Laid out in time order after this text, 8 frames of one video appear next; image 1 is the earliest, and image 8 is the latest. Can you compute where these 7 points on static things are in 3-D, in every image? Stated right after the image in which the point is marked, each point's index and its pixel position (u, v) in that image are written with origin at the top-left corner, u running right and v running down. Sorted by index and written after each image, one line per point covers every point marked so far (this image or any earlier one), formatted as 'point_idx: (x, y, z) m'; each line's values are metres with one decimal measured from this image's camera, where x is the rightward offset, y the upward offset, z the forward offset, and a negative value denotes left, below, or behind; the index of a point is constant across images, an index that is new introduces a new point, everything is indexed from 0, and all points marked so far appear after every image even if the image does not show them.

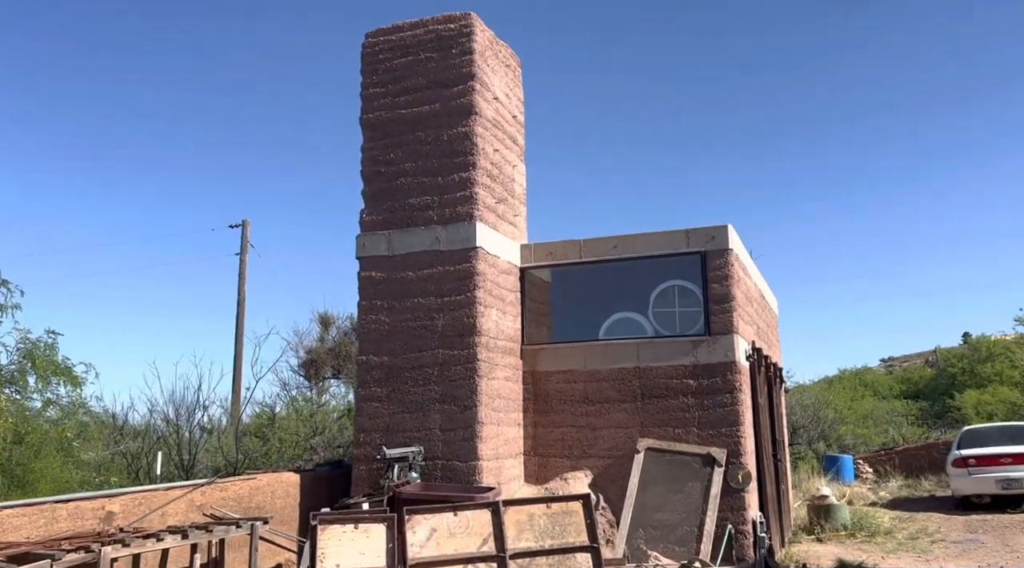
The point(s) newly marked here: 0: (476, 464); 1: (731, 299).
0: (-0.4, -2.0, +10.3) m
1: (+2.6, -0.2, +10.9) m
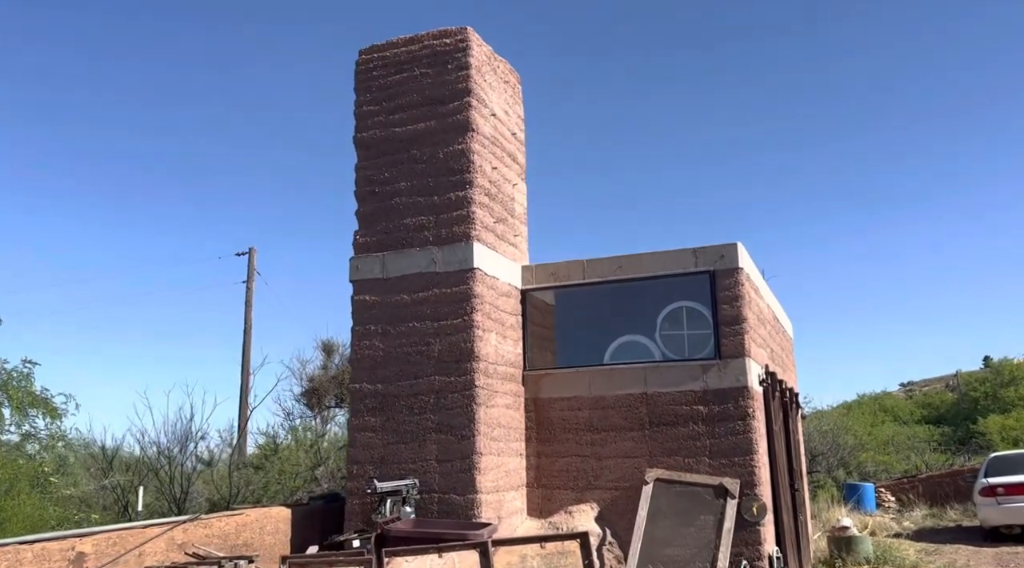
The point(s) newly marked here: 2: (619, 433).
0: (-0.4, -2.2, +9.7) m
1: (+2.5, -0.4, +10.4) m
2: (+1.2, -1.7, +10.7) m
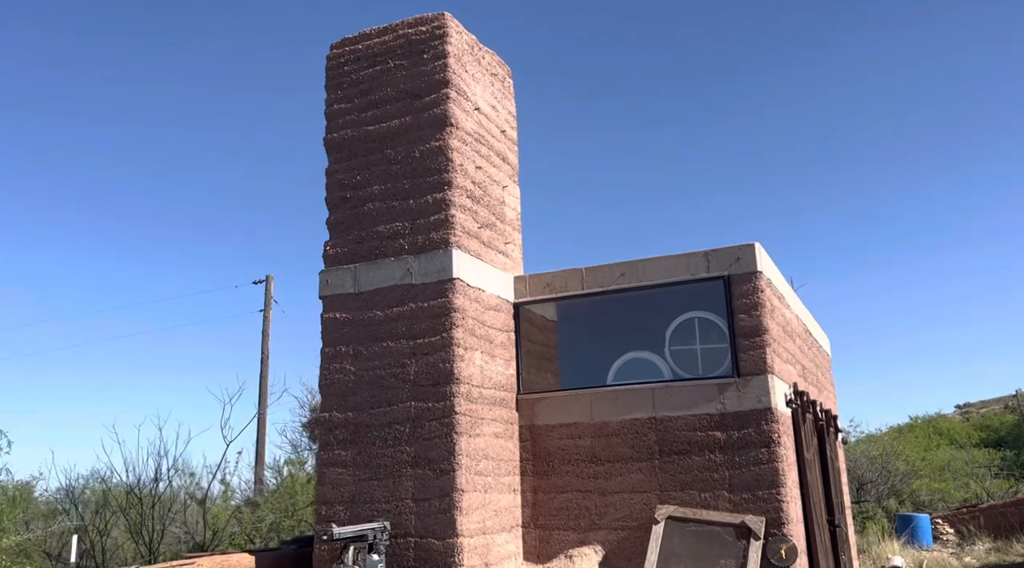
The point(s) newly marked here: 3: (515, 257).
0: (-0.5, -2.3, +8.4) m
1: (+2.4, -0.5, +9.0) m
2: (+1.1, -1.8, +9.3) m
3: (0.0, +0.3, +10.5) m
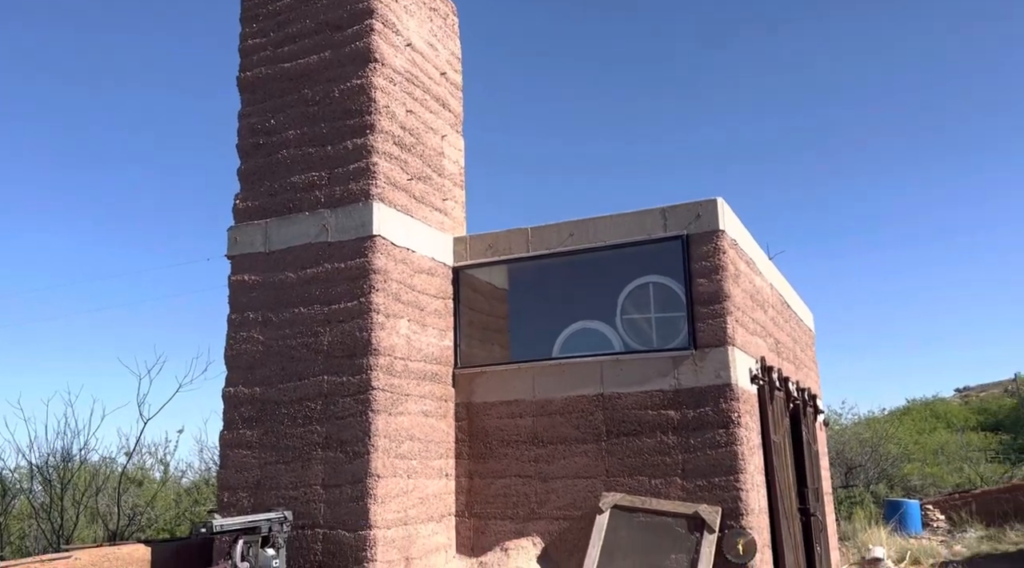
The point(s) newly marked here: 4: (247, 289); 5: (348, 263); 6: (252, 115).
0: (-1.1, -2.0, +7.4) m
1: (+1.8, -0.1, +8.0) m
2: (+0.5, -1.4, +8.3) m
3: (-0.6, +0.7, +9.4) m
4: (-2.4, 0.0, +8.4) m
5: (-1.4, +0.2, +8.0) m
6: (-2.4, +1.6, +8.9) m
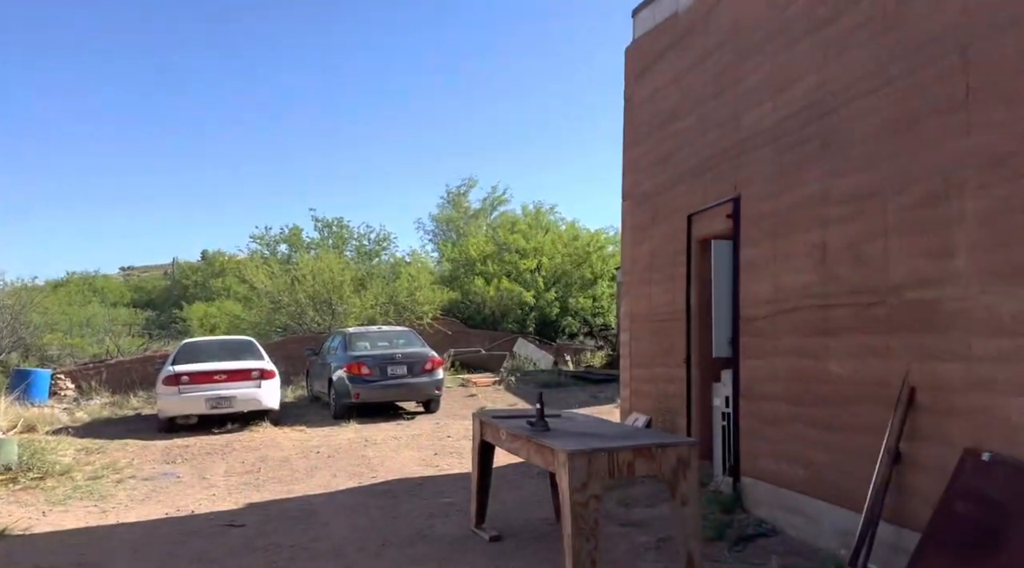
0: (-6.4, -0.5, +3.3) m
1: (-4.4, +1.1, +5.8) m
2: (-5.8, 0.0, +5.1) m
3: (-6.9, +2.4, +5.0) m
4: (-7.6, +1.7, +3.1) m
5: (-6.6, +1.7, +3.5) m
6: (-7.6, +3.4, +3.2) m
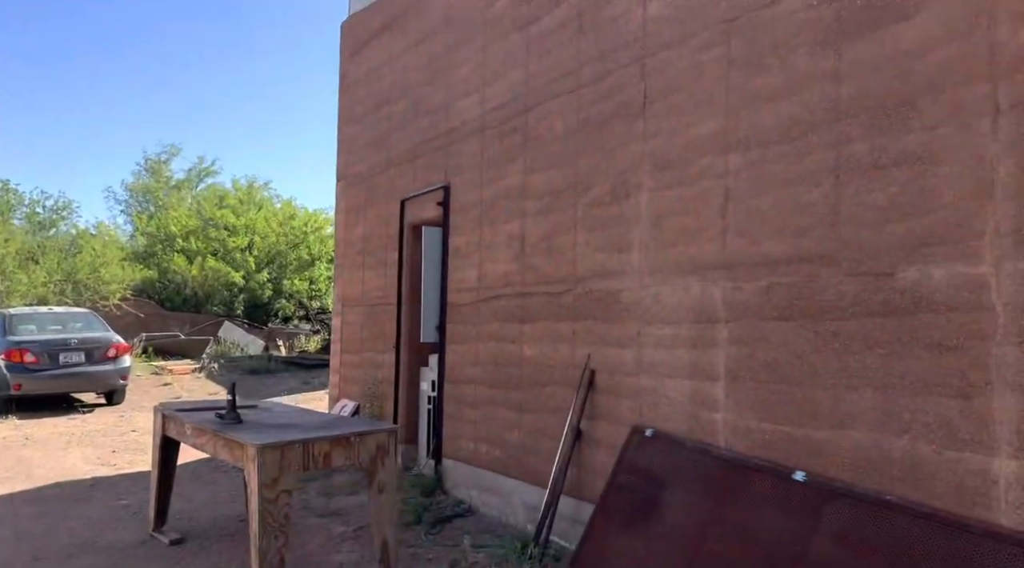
0: (-7.6, -0.4, +0.6) m
1: (-6.3, +1.2, +3.5) m
2: (-7.5, +0.1, +2.5) m
3: (-8.4, +2.5, +2.0) m
4: (-8.5, +1.8, 0.0) m
5: (-7.7, +1.8, +0.7) m
6: (-8.6, +3.5, +0.1) m
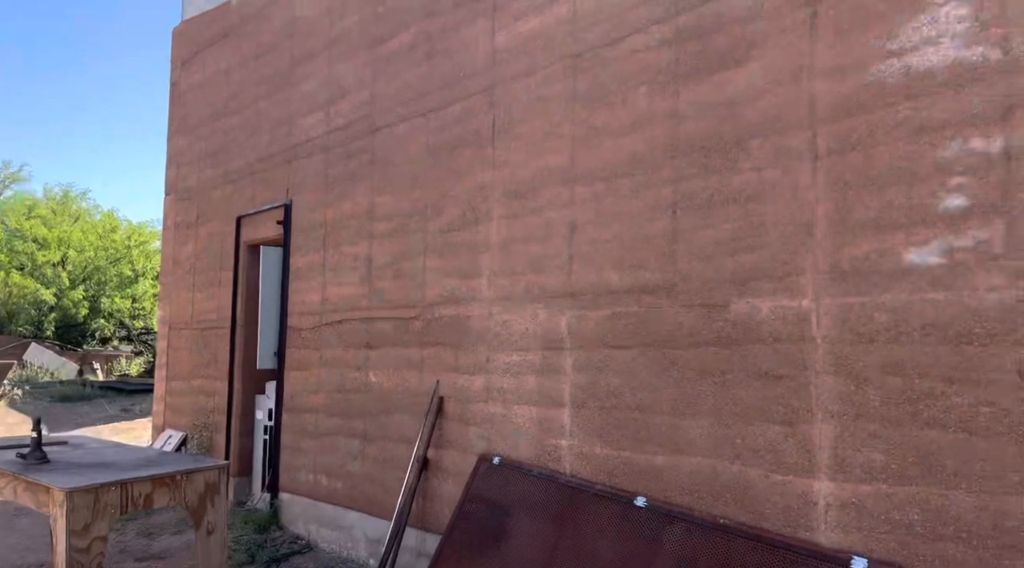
0: (-6.8, -0.6, -1.3) m
1: (-6.1, +1.0, +1.8) m
2: (-7.0, -0.1, +0.6) m
3: (-7.8, +2.4, 0.0) m
4: (-7.6, +1.7, -2.0) m
5: (-6.9, +1.7, -1.2) m
6: (-7.6, +3.4, -1.9) m
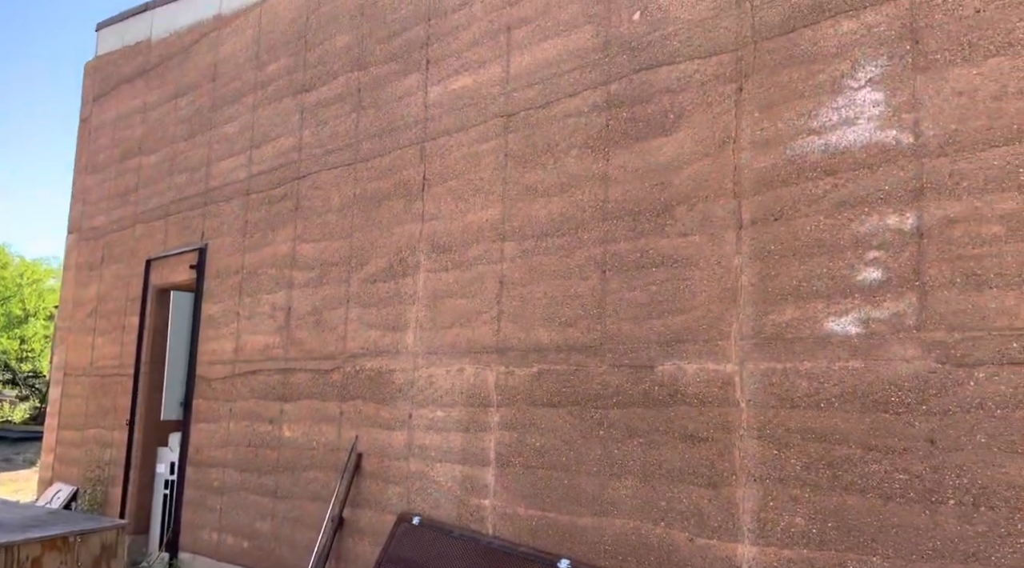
0: (-4.9, +0.2, -2.4) m
1: (-4.5, +1.5, +0.8) m
2: (-5.4, +0.6, -0.5) m
3: (-6.0, +3.0, -1.1) m
4: (-5.6, +2.5, -3.1) m
5: (-5.0, +2.4, -2.2) m
6: (-5.6, +4.2, -2.8) m
